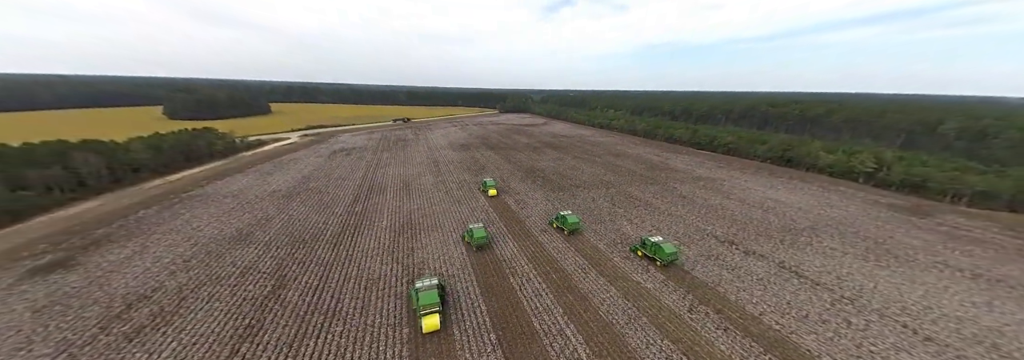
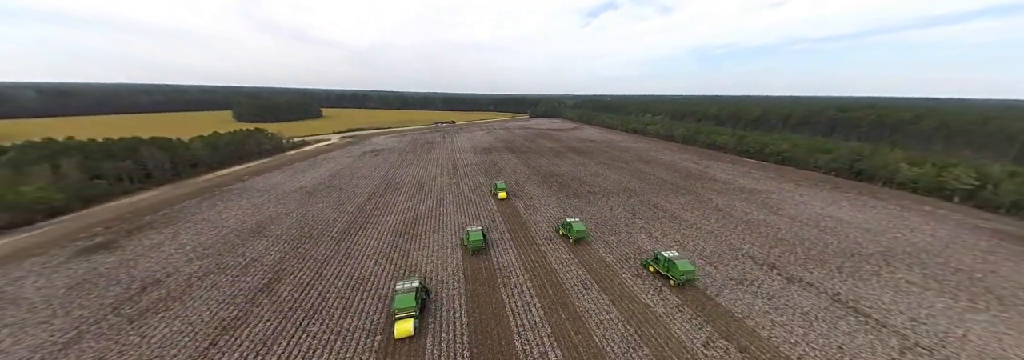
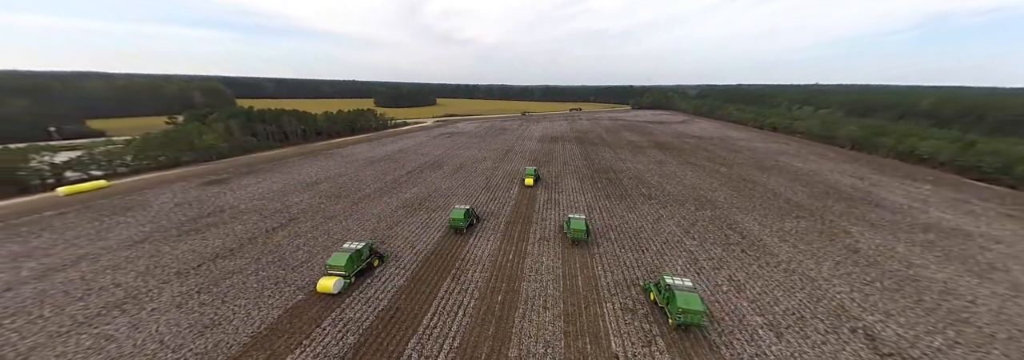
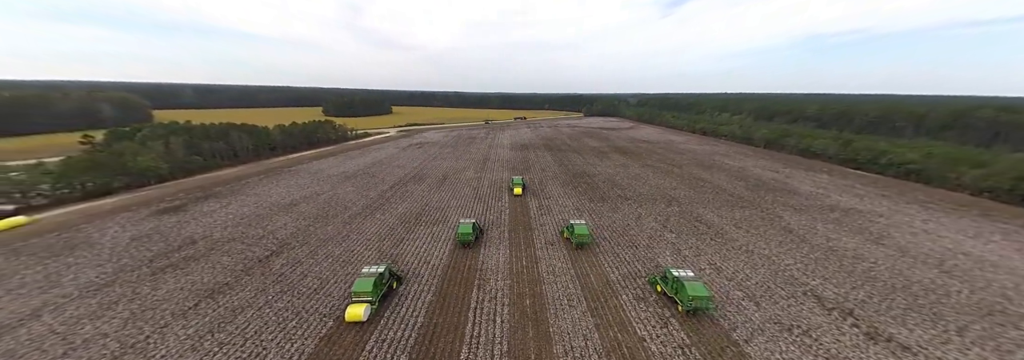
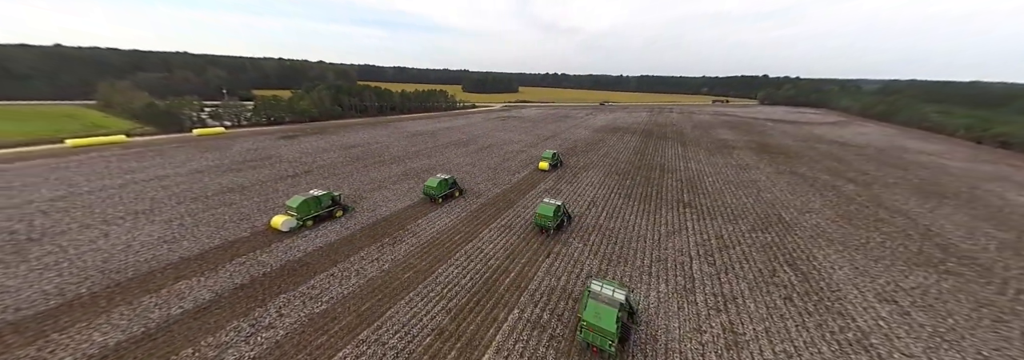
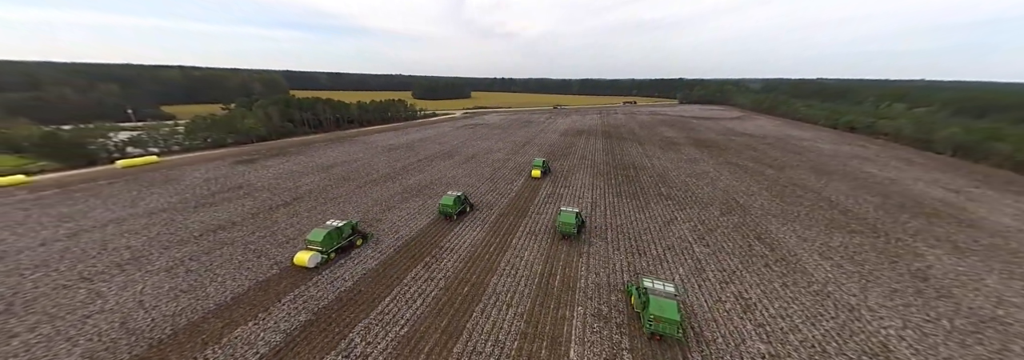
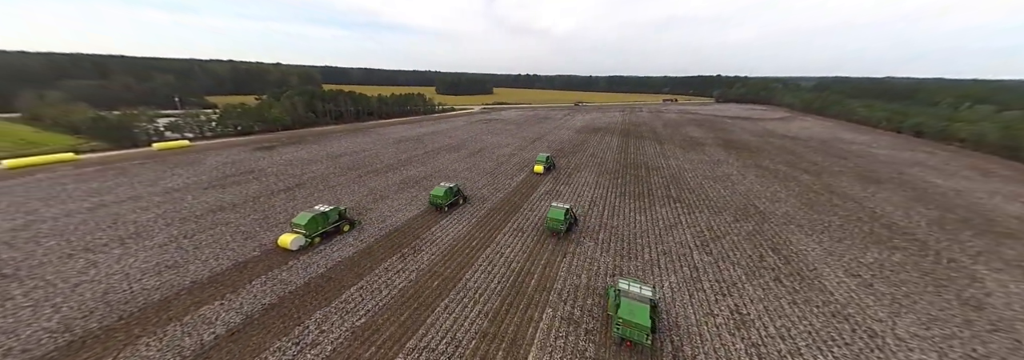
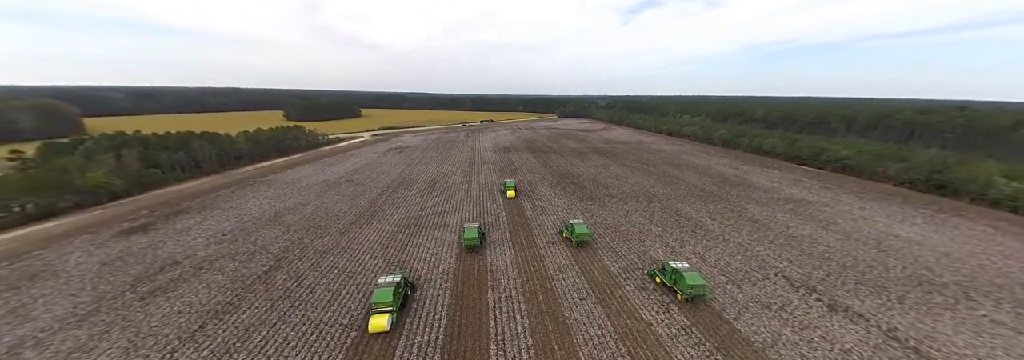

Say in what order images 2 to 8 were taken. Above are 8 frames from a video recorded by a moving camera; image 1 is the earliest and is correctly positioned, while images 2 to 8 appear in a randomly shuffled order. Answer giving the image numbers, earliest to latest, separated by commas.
2, 8, 4, 3, 6, 7, 5
